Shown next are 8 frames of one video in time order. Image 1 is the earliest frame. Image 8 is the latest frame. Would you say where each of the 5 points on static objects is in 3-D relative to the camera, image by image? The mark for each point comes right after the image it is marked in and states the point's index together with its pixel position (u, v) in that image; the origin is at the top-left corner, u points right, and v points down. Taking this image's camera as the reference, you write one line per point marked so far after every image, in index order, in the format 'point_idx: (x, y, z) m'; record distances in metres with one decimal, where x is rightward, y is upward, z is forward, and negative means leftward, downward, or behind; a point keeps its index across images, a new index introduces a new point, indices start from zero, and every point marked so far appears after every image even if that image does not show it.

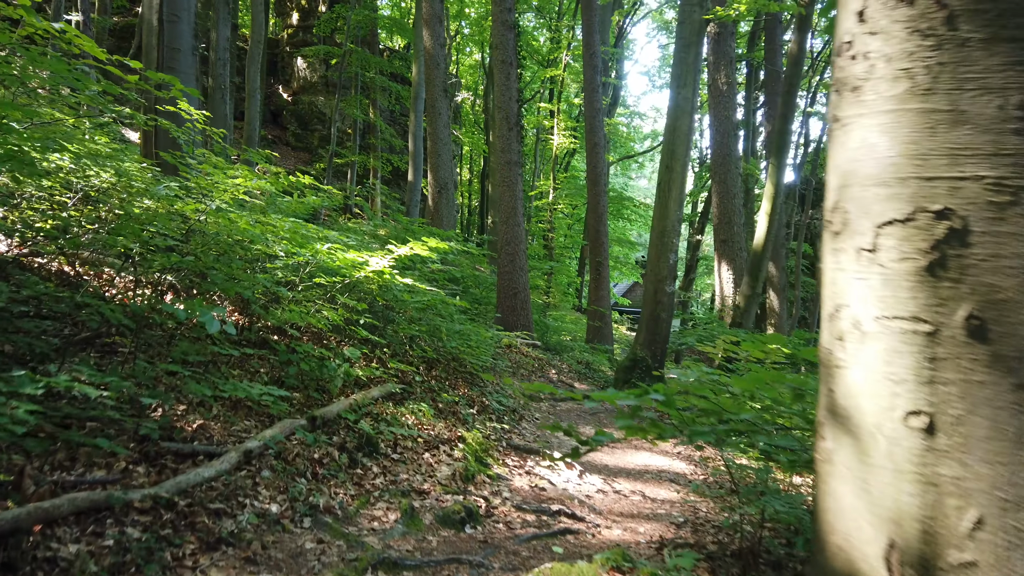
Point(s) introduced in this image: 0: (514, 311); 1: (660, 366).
0: (0.0, -0.3, +9.0) m
1: (+1.5, -0.8, +7.5) m
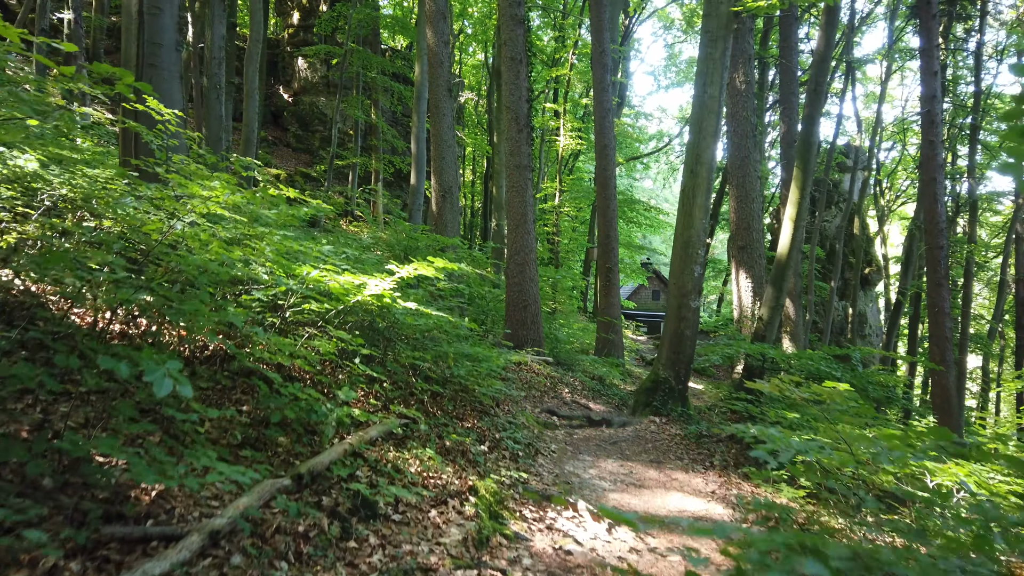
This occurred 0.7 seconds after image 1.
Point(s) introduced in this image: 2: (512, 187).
0: (+0.1, -0.4, +8.5) m
1: (+1.6, -0.9, +7.0) m
2: (0.0, +1.1, +8.5) m
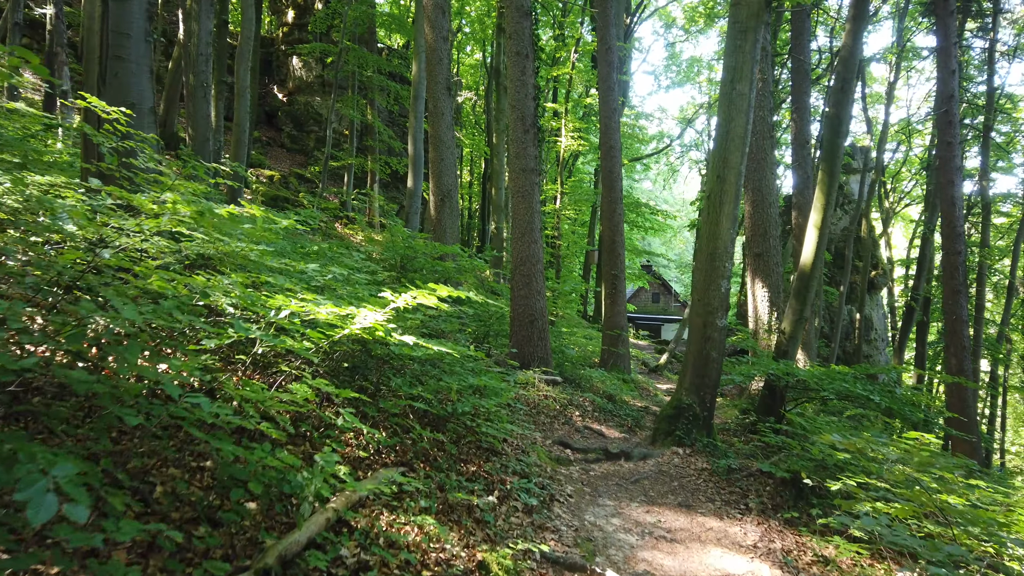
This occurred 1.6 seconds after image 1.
0: (+0.2, -0.6, +7.8) m
1: (+1.6, -1.1, +6.3) m
2: (+0.1, +1.0, +7.9) m
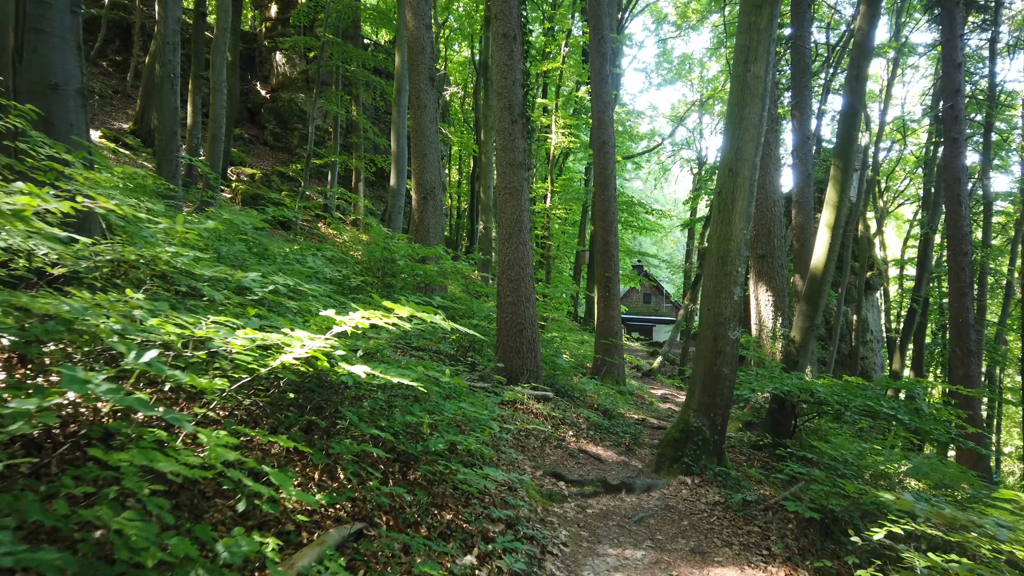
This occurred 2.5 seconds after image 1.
0: (0.0, -0.6, +7.1) m
1: (+1.5, -1.1, +5.6) m
2: (-0.1, +0.9, +7.2) m
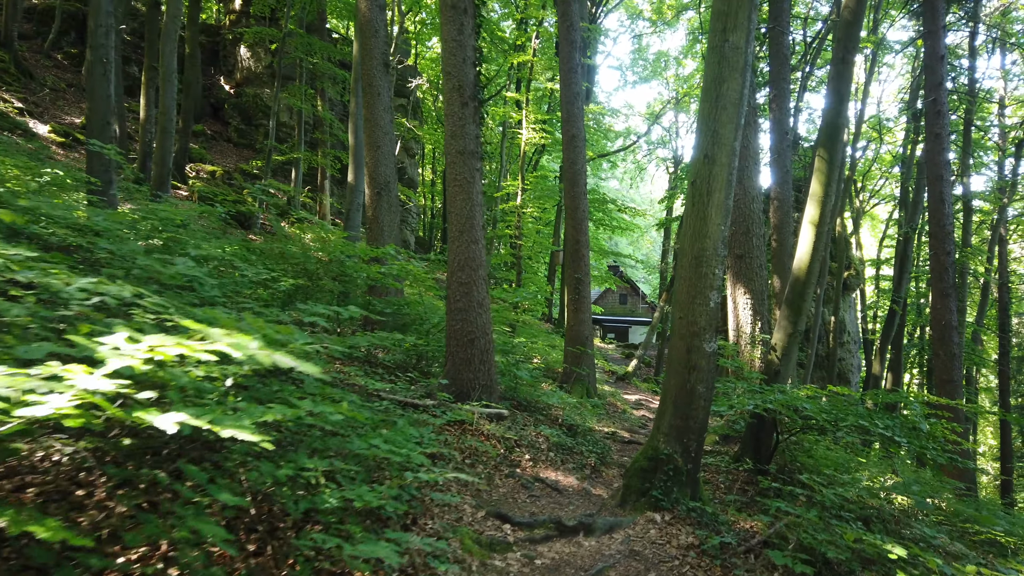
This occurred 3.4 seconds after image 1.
0: (-0.4, -0.7, +6.3) m
1: (+1.2, -1.2, +4.9) m
2: (-0.5, +0.9, +6.4) m
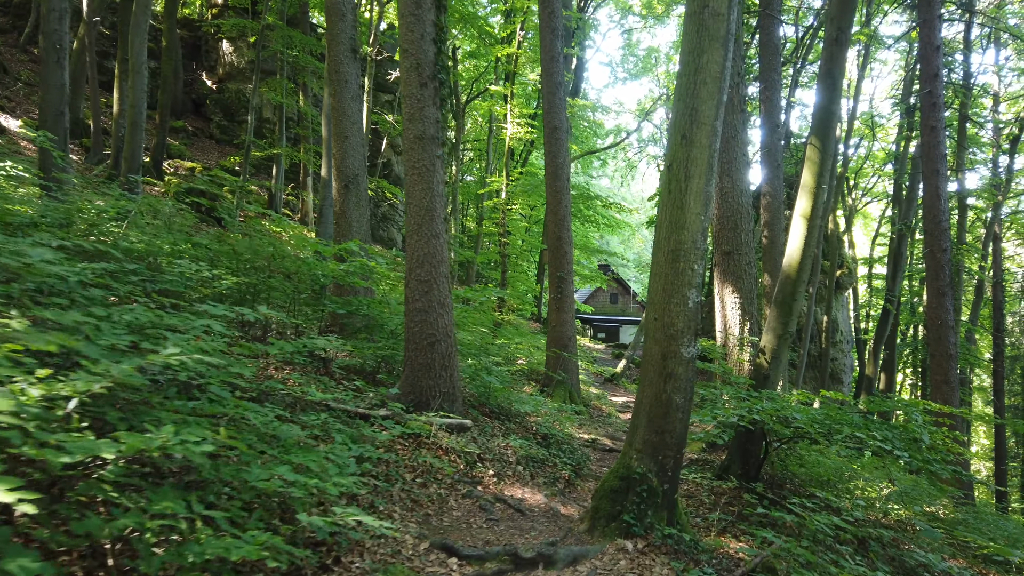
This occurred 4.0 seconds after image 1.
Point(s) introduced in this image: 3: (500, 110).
0: (-0.6, -0.6, +5.8) m
1: (+0.9, -1.1, +4.3) m
2: (-0.8, +0.9, +5.8) m
3: (-0.3, +4.4, +18.5) m
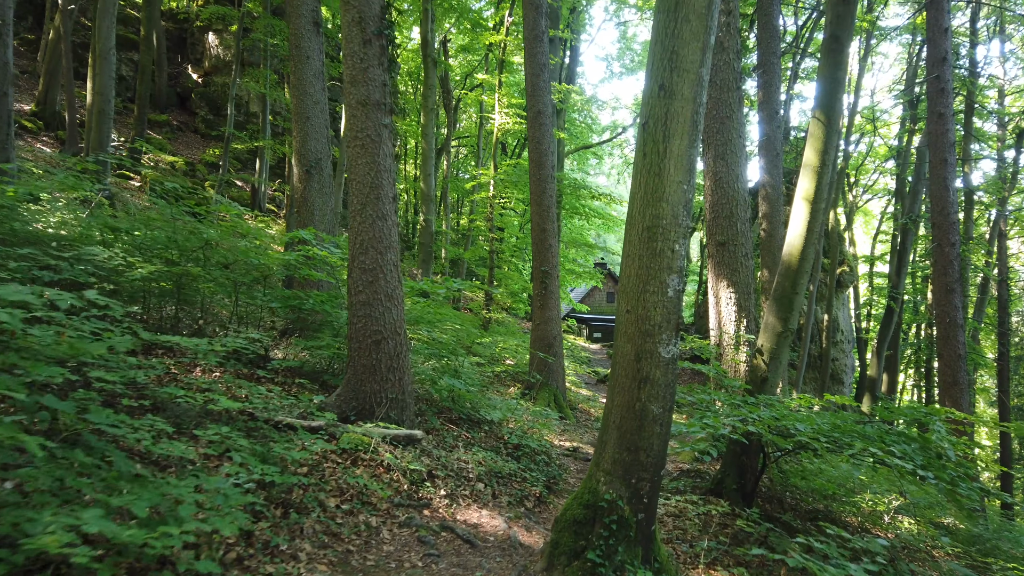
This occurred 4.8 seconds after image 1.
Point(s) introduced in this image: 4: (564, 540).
0: (-0.9, -0.6, +5.0) m
1: (+0.6, -1.1, +3.6) m
2: (-1.0, +1.0, +5.1) m
3: (-0.6, +4.4, +17.8) m
4: (+0.2, -1.2, +3.6) m
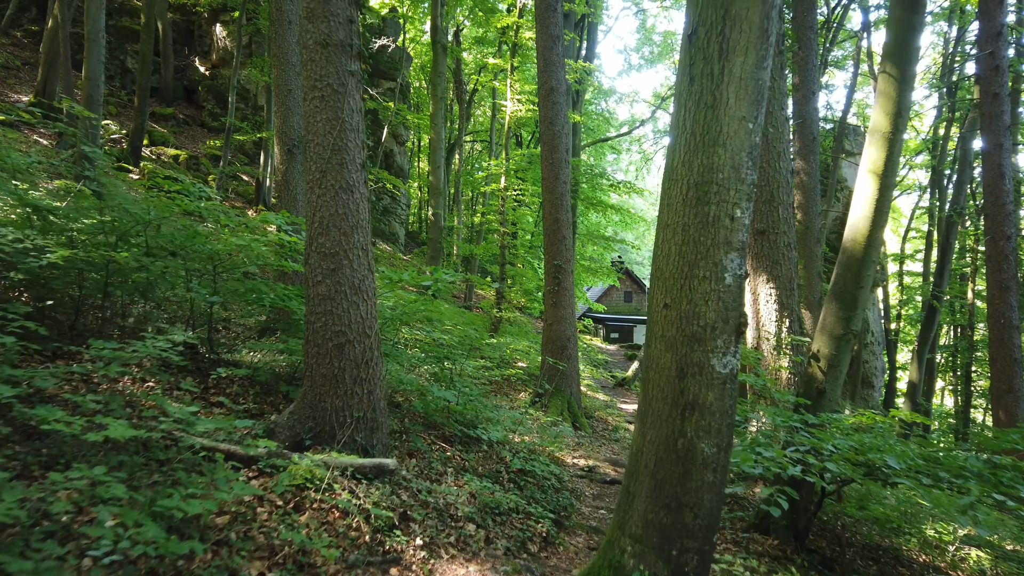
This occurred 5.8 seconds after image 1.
0: (-0.9, -0.5, +4.0) m
1: (+0.6, -1.0, +2.5) m
2: (-1.0, +1.0, +4.0) m
3: (-0.3, +4.5, +16.7) m
4: (+0.2, -1.1, +2.5) m
